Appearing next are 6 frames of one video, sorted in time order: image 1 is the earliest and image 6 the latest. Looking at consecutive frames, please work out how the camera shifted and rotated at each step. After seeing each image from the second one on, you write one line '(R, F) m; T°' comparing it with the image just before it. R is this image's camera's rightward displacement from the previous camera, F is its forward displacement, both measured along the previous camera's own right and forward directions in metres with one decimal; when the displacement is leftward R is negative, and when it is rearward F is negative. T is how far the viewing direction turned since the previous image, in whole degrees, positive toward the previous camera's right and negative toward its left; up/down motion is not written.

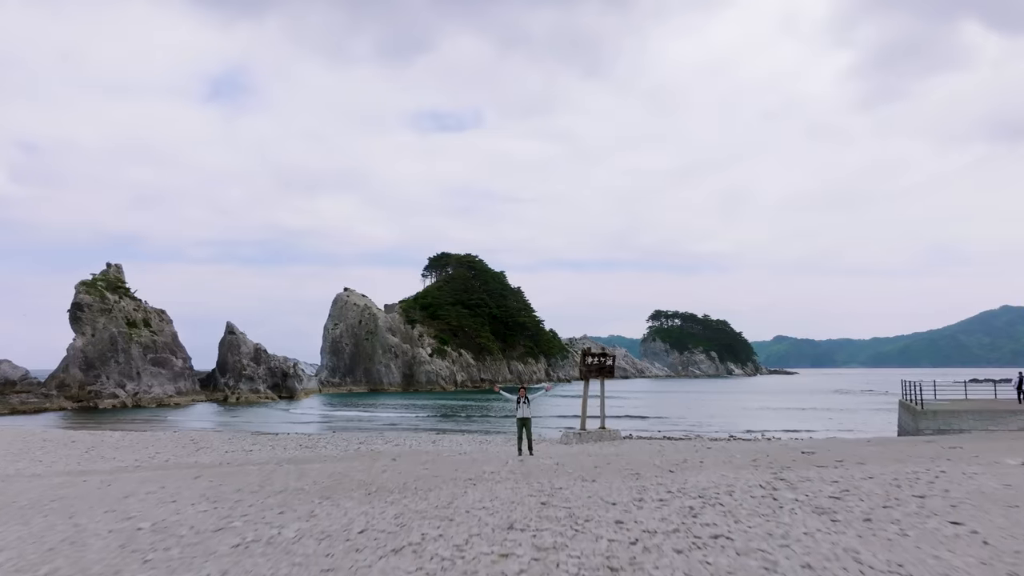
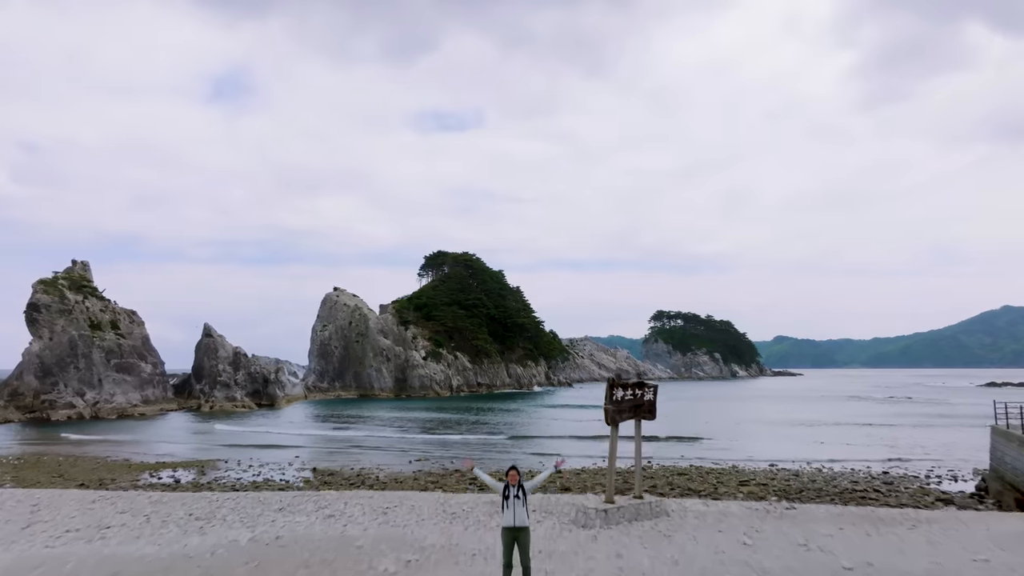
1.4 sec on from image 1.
(+0.2, +5.3) m; 0°
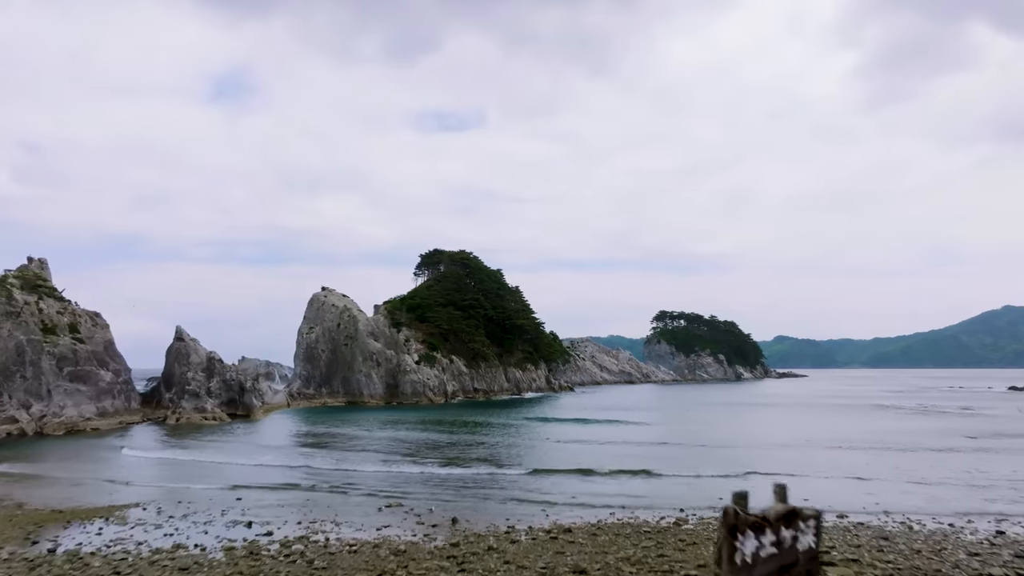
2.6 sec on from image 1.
(+0.1, +5.8) m; 0°
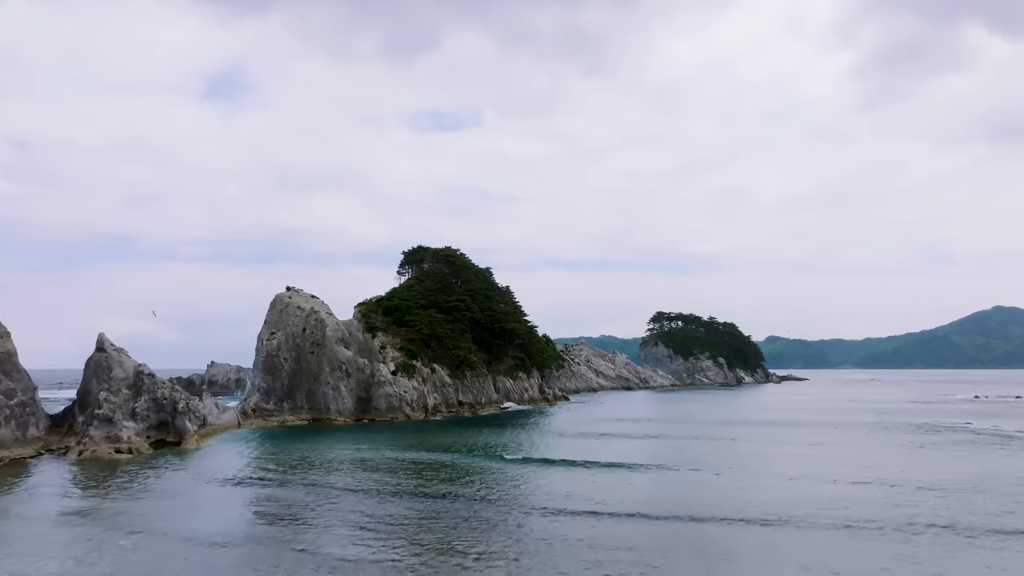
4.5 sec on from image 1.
(+0.4, +10.7) m; +1°
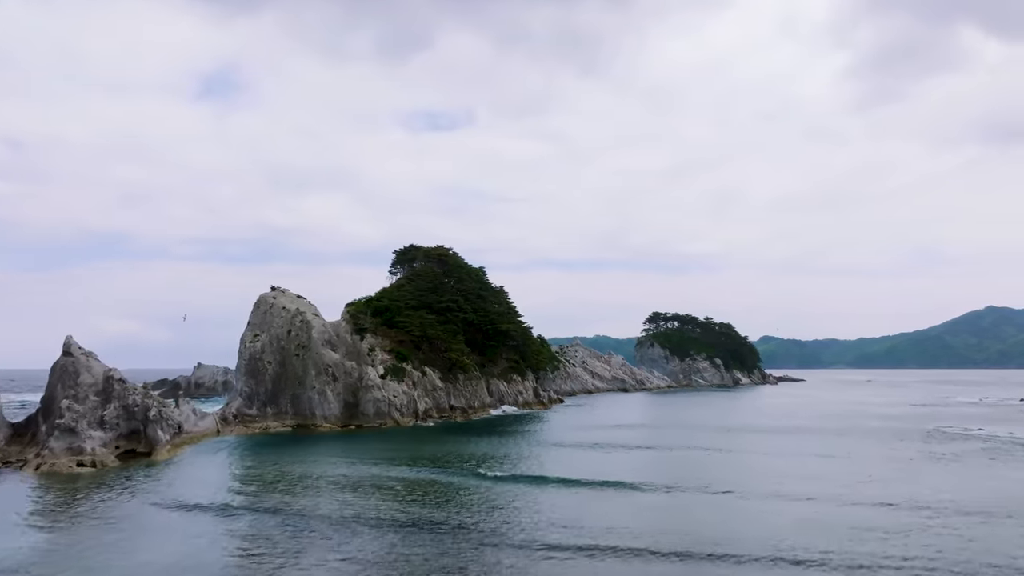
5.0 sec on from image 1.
(+0.1, +3.1) m; 0°
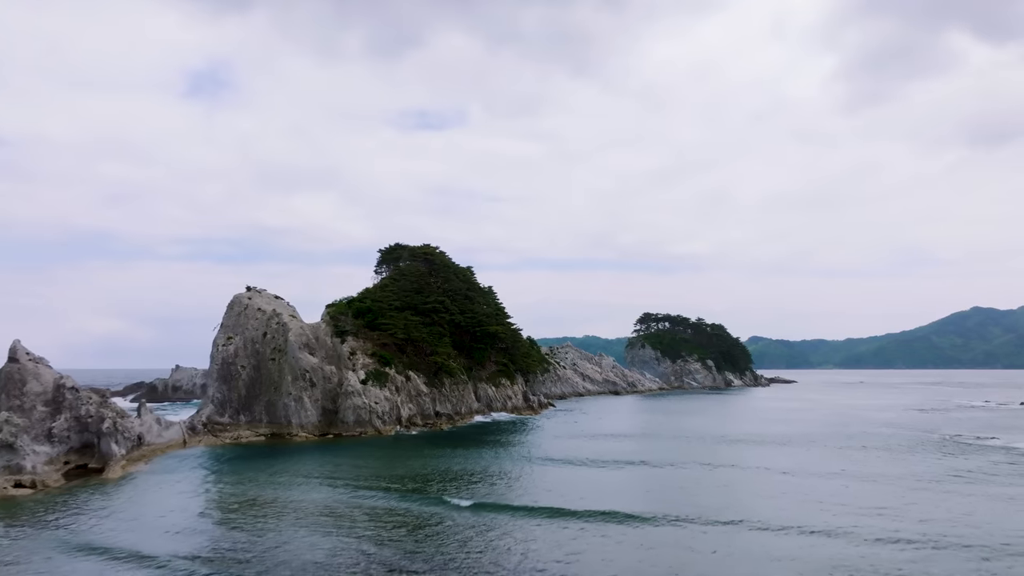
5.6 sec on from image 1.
(+0.2, +3.8) m; +1°
